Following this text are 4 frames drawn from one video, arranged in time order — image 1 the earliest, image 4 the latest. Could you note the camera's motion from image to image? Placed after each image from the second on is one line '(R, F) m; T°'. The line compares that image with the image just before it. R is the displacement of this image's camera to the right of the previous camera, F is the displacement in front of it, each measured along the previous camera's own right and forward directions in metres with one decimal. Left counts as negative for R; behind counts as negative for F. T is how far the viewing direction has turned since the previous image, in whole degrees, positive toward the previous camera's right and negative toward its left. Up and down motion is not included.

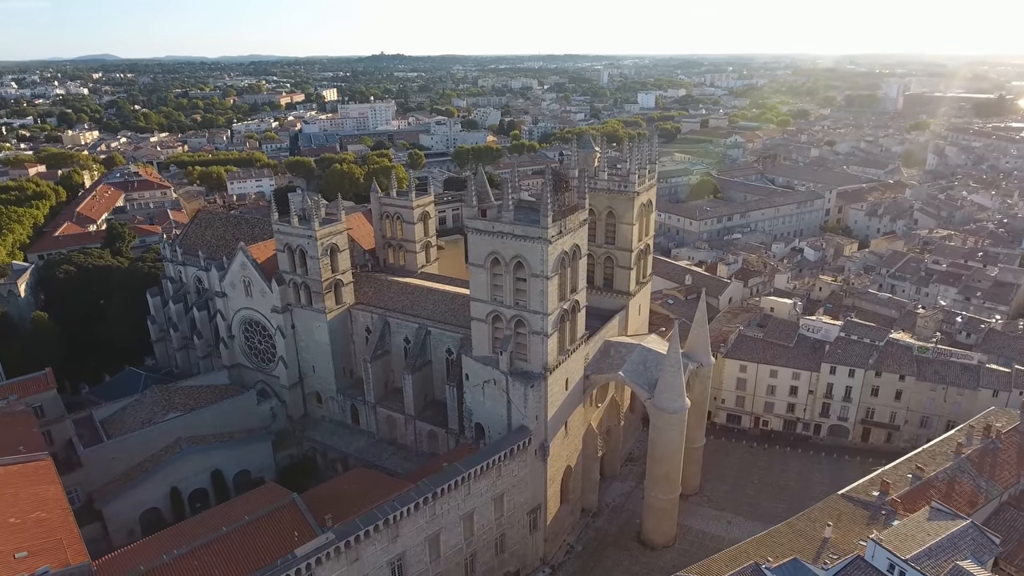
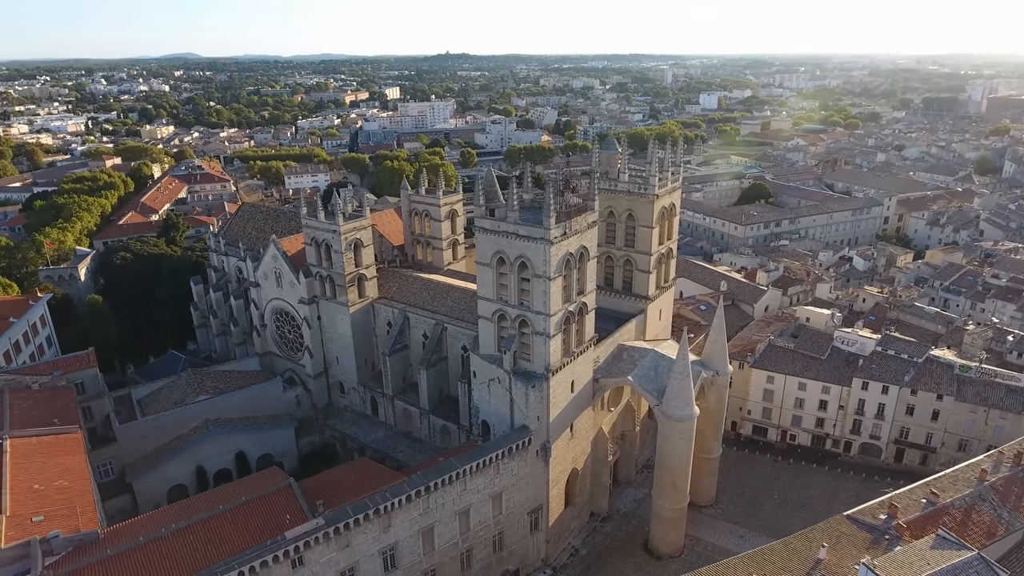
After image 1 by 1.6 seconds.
(+2.4, 0.0) m; -5°
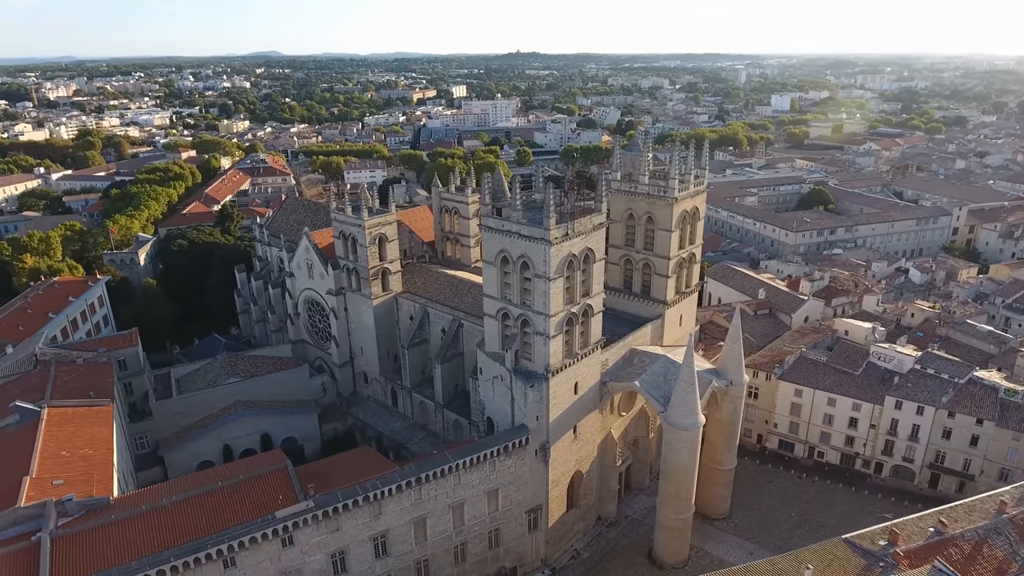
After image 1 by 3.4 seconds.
(+2.7, 0.0) m; -6°
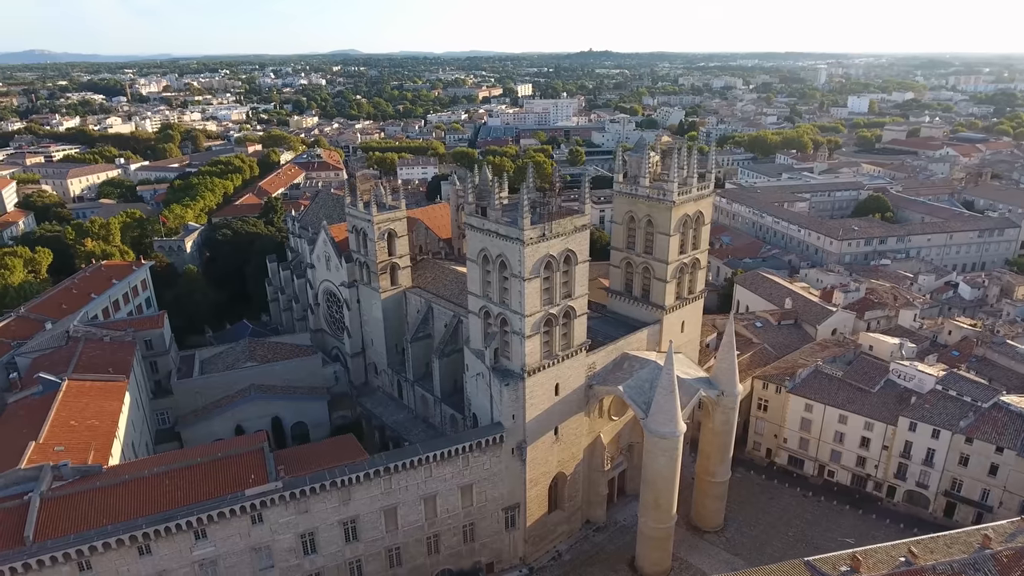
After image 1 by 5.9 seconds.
(+3.9, 0.0) m; -6°
